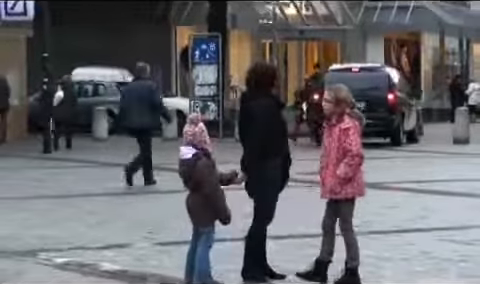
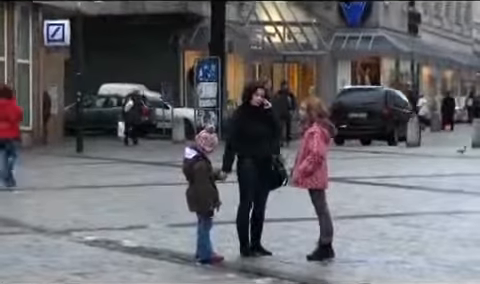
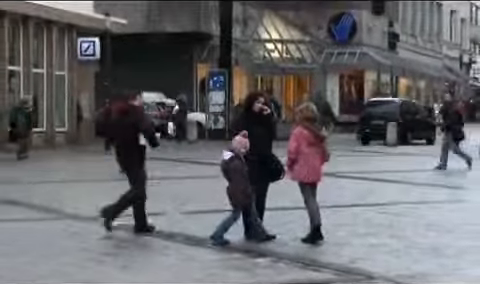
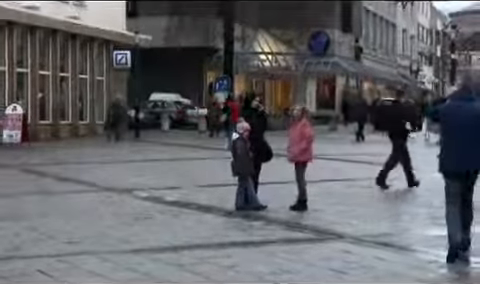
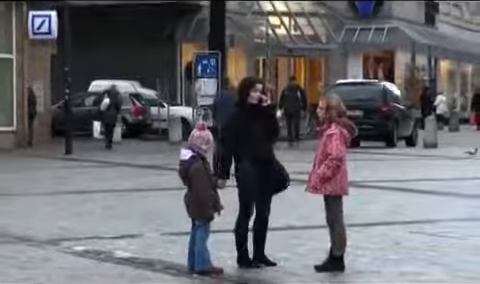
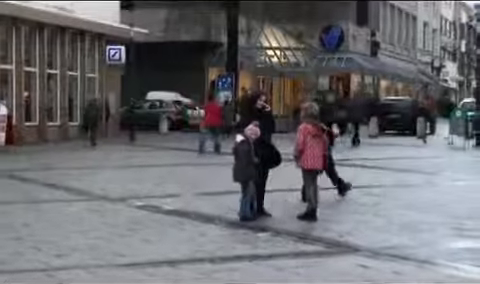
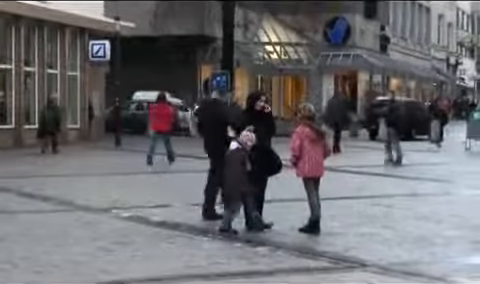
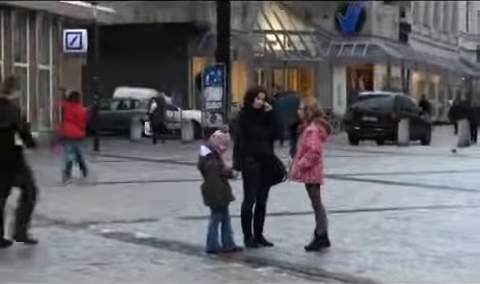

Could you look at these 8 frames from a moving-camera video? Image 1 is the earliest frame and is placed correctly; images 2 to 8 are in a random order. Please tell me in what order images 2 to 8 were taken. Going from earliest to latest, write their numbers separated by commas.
5, 2, 8, 3, 7, 6, 4
